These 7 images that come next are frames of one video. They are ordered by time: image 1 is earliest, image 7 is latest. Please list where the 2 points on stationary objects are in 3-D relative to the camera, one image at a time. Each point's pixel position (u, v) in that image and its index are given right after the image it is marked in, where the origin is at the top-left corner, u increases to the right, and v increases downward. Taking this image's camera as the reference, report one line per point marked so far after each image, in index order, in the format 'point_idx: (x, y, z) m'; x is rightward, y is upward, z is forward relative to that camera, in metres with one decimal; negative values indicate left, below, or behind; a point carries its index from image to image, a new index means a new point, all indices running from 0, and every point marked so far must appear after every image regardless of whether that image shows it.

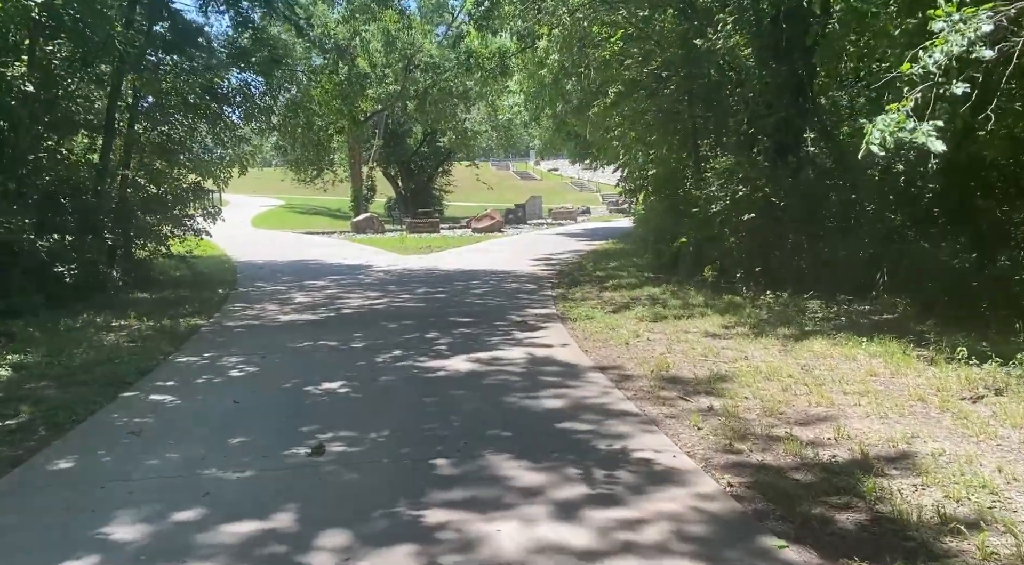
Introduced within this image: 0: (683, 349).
0: (+1.6, -0.6, +8.0) m
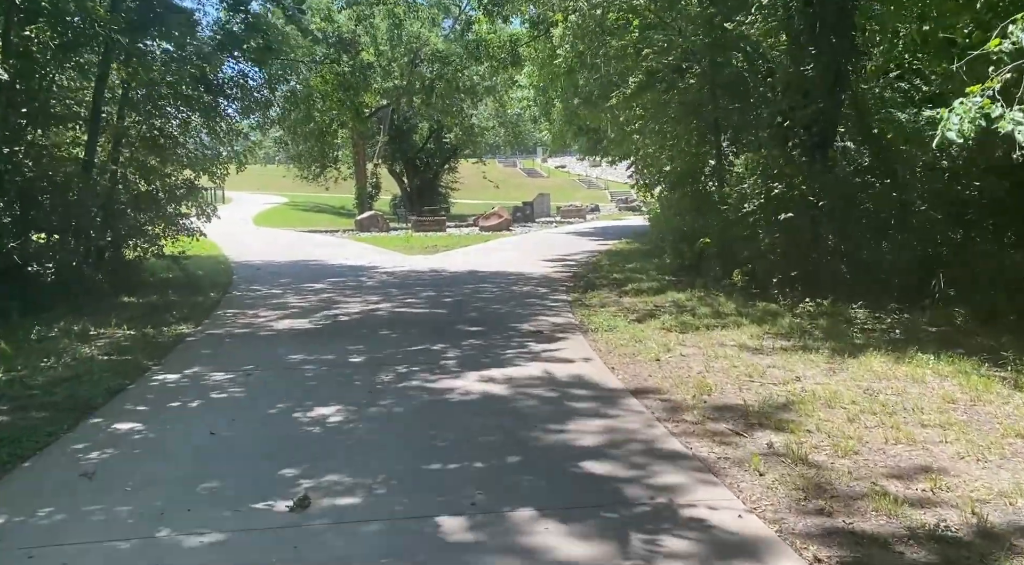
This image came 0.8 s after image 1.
0: (+1.7, -0.7, +7.0) m
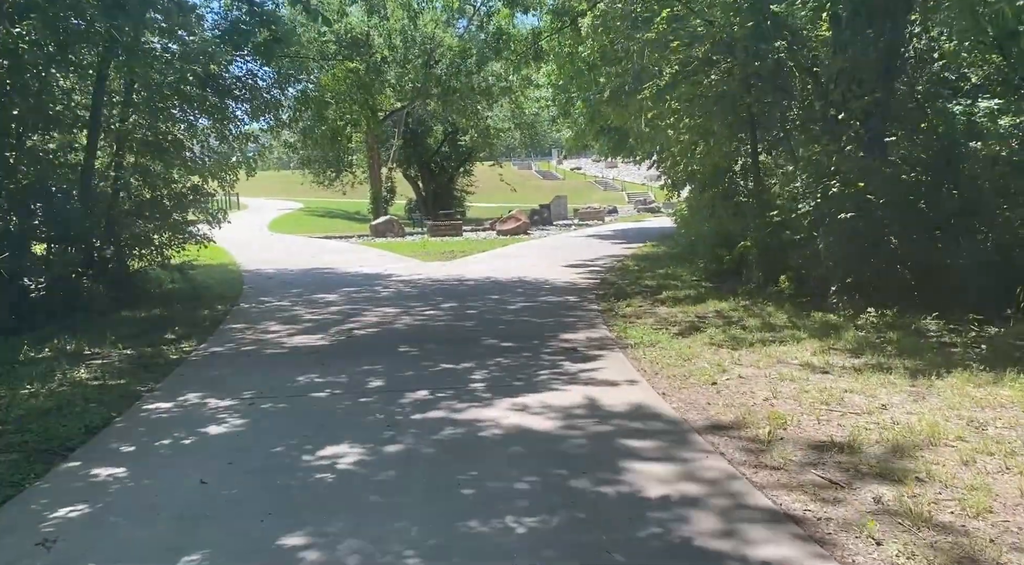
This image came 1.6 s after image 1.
0: (+2.0, -0.8, +6.1) m
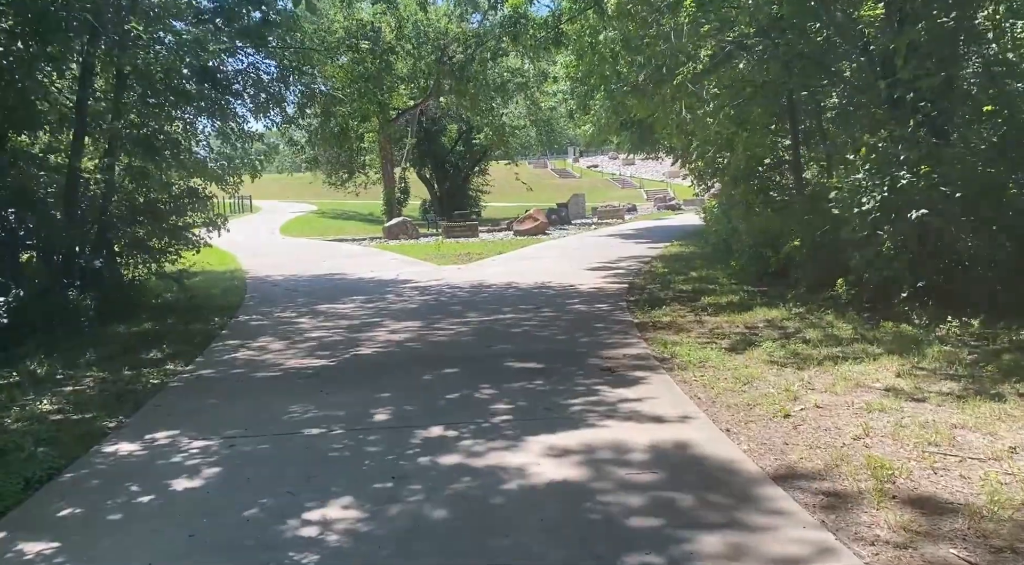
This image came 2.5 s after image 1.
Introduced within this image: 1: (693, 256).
0: (+2.2, -0.9, +5.0) m
1: (+3.7, +0.5, +17.7) m
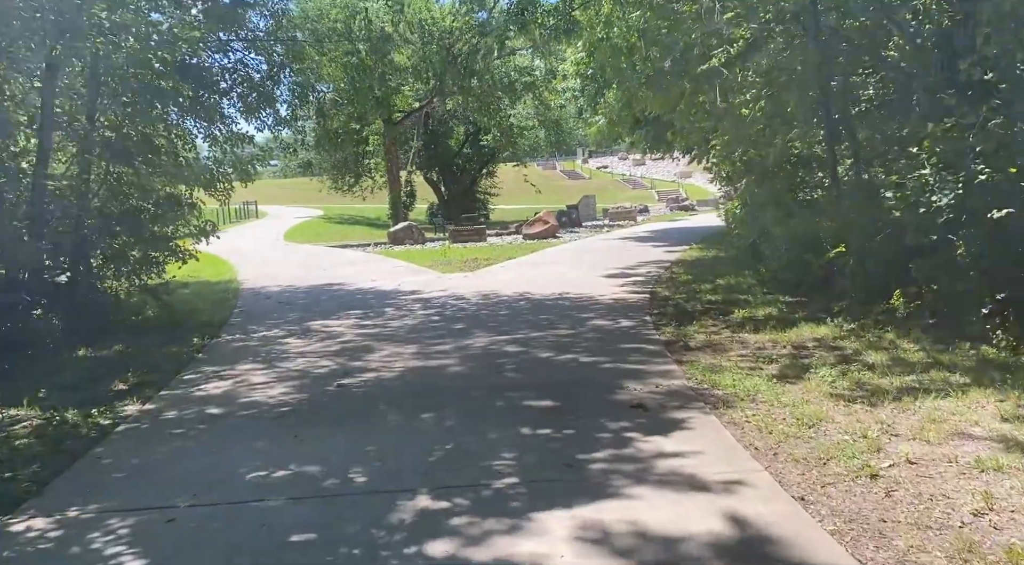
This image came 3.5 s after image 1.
0: (+2.3, -1.0, +3.8) m
1: (+3.9, +0.4, +16.5) m
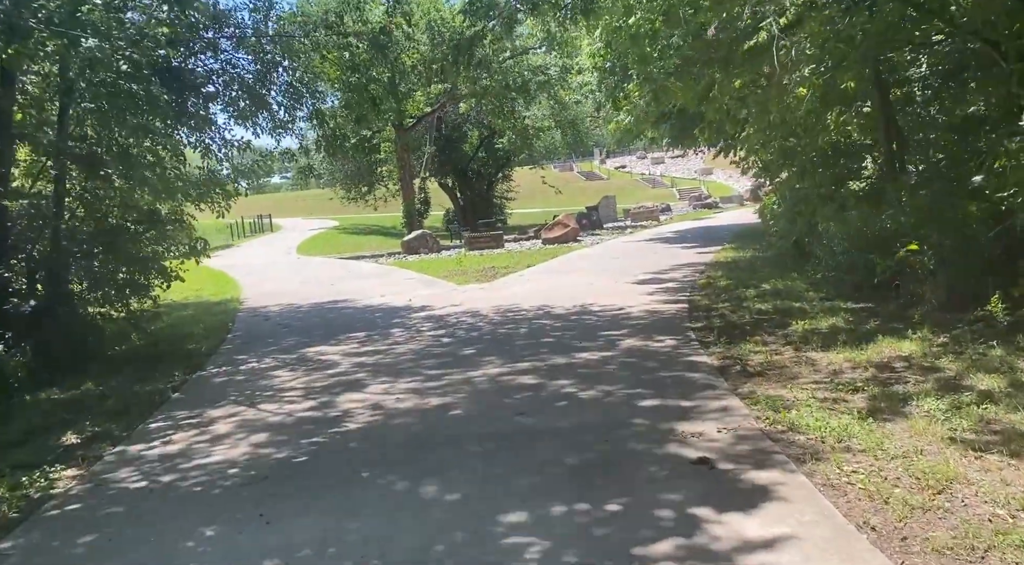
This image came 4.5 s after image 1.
0: (+2.3, -1.0, +2.5) m
1: (+4.3, +0.4, +15.1) m
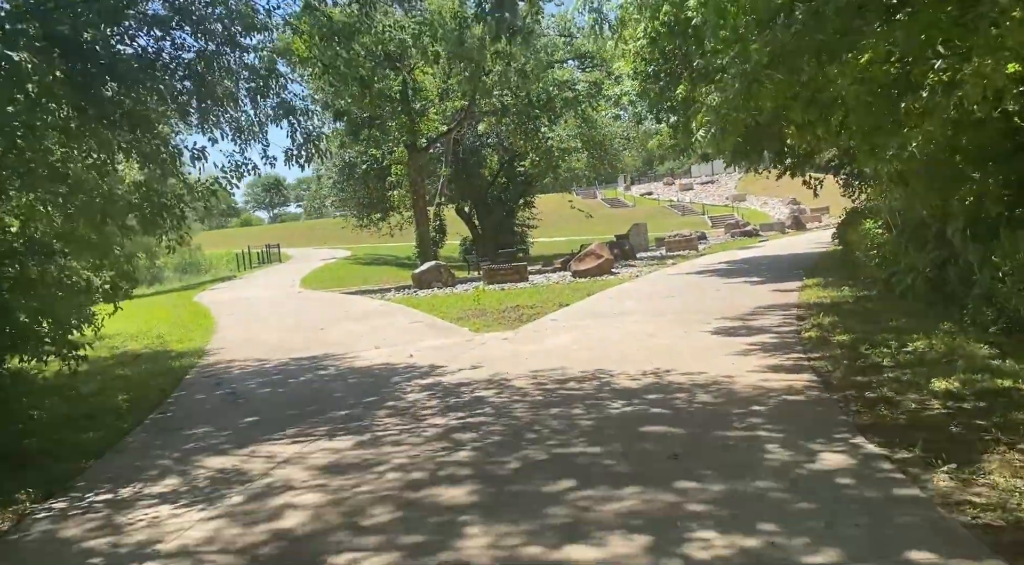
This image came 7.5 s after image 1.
0: (+2.5, -1.3, -1.2) m
1: (+4.8, -0.3, +11.4) m
